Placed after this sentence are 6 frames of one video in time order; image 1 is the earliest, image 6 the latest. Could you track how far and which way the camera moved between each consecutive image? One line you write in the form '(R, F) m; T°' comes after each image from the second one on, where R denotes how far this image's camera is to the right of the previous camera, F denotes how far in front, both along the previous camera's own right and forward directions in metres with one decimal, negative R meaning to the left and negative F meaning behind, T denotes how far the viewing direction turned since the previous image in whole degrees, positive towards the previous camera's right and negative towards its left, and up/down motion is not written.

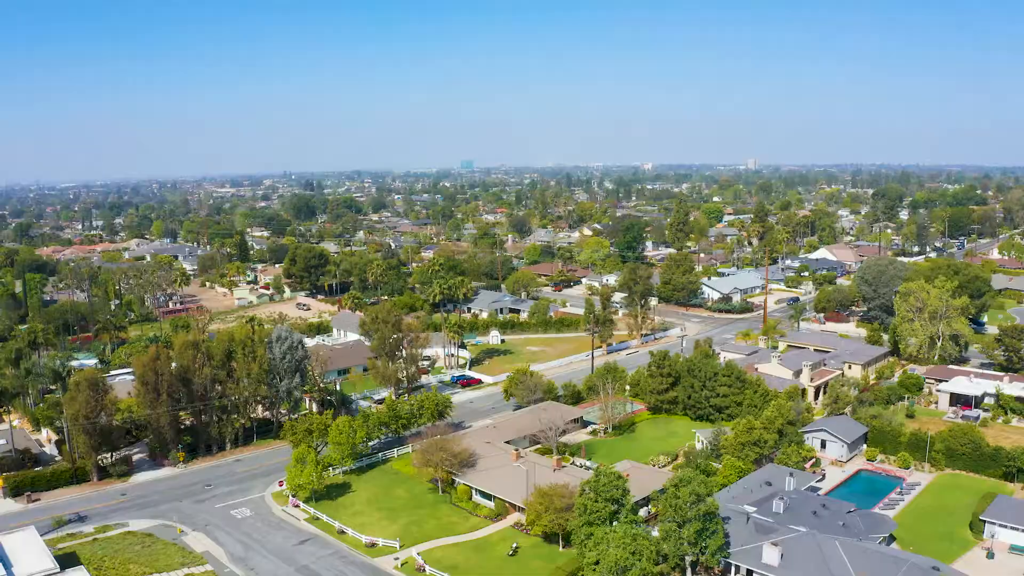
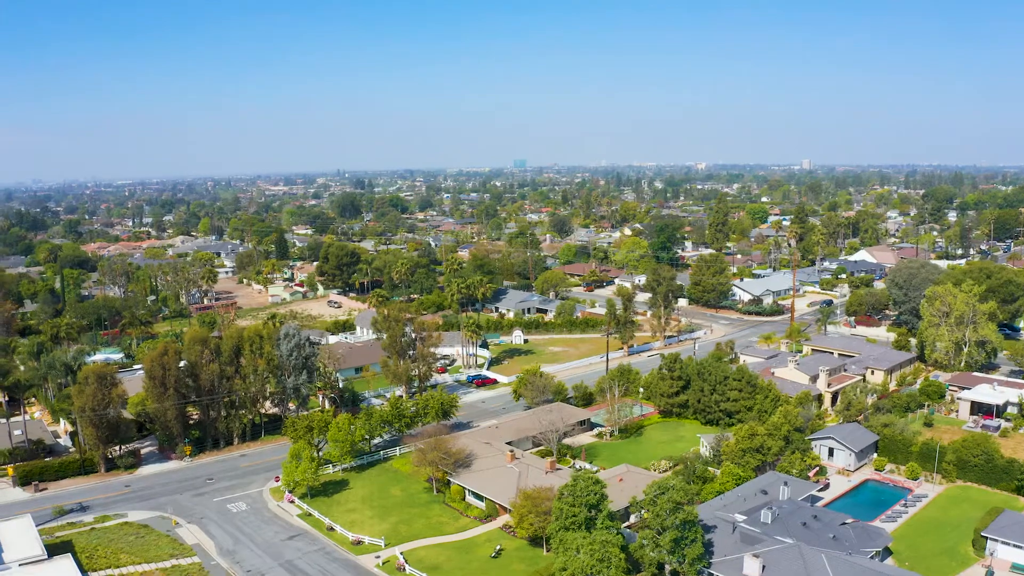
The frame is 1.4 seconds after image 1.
(+2.1, +0.3) m; -3°
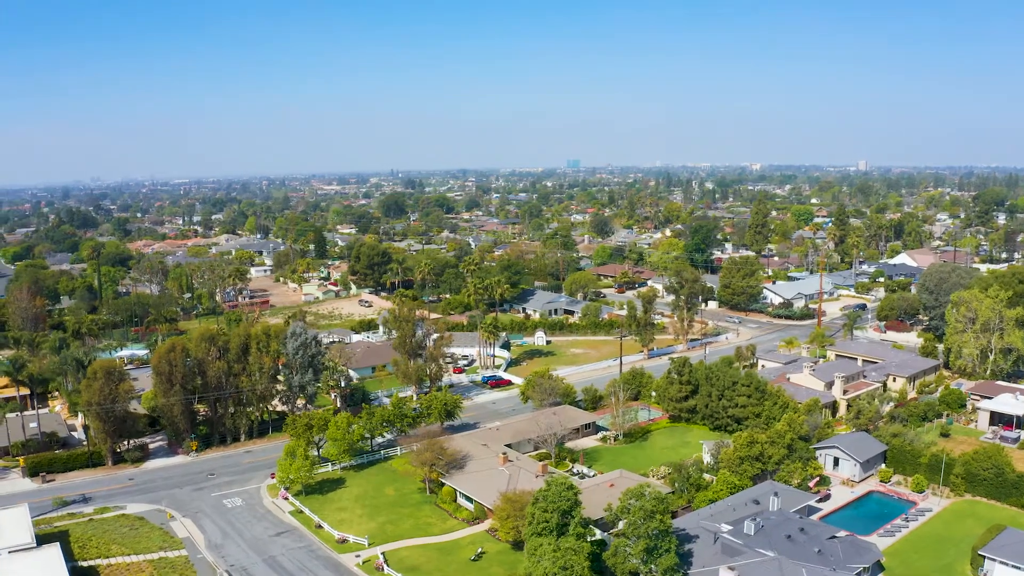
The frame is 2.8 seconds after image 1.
(+2.2, +0.3) m; -3°
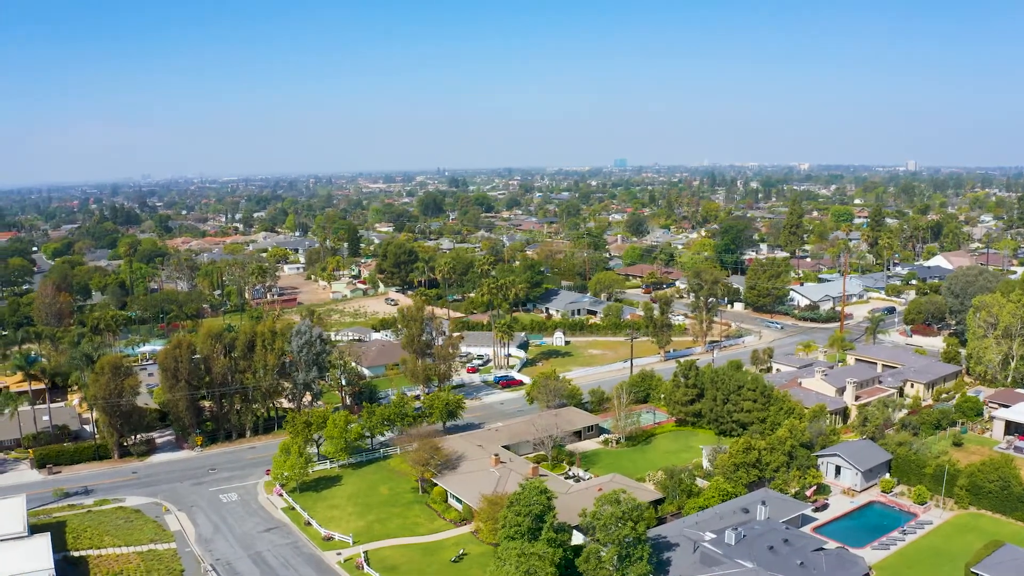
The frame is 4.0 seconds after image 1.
(+2.0, +0.2) m; -3°
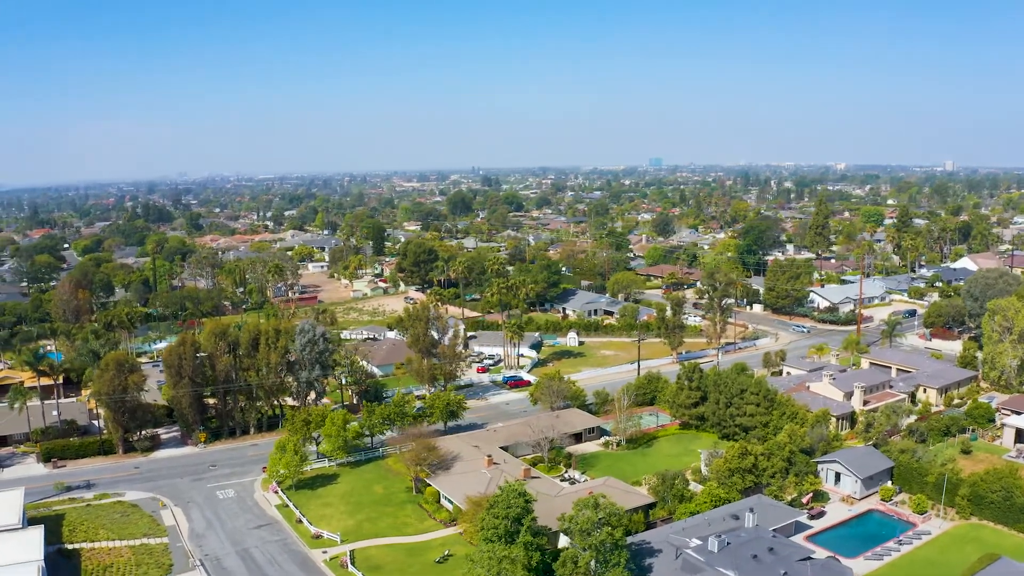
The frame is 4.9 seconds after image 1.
(+1.5, +0.2) m; -2°
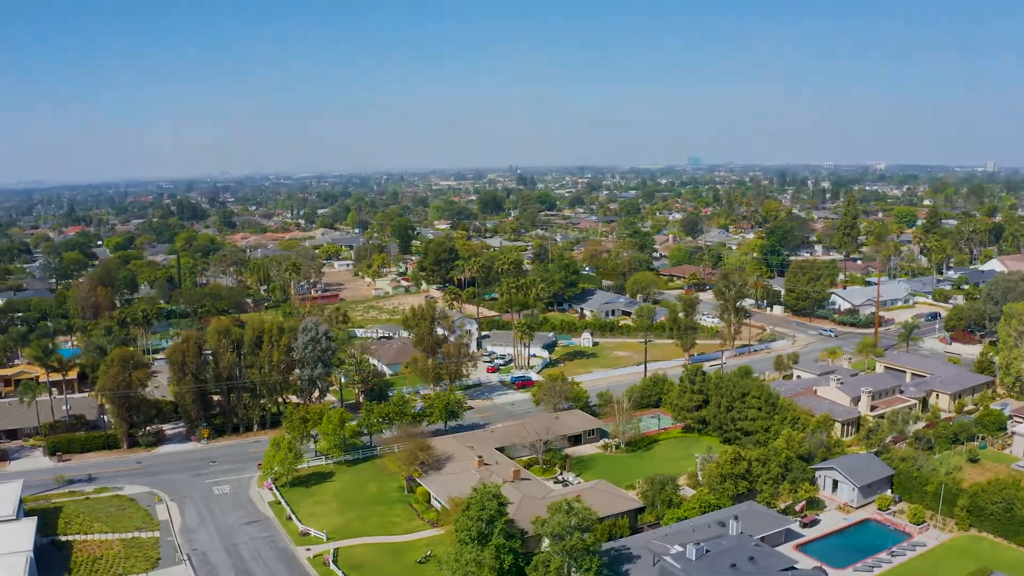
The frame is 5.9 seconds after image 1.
(+1.7, +0.2) m; -2°
